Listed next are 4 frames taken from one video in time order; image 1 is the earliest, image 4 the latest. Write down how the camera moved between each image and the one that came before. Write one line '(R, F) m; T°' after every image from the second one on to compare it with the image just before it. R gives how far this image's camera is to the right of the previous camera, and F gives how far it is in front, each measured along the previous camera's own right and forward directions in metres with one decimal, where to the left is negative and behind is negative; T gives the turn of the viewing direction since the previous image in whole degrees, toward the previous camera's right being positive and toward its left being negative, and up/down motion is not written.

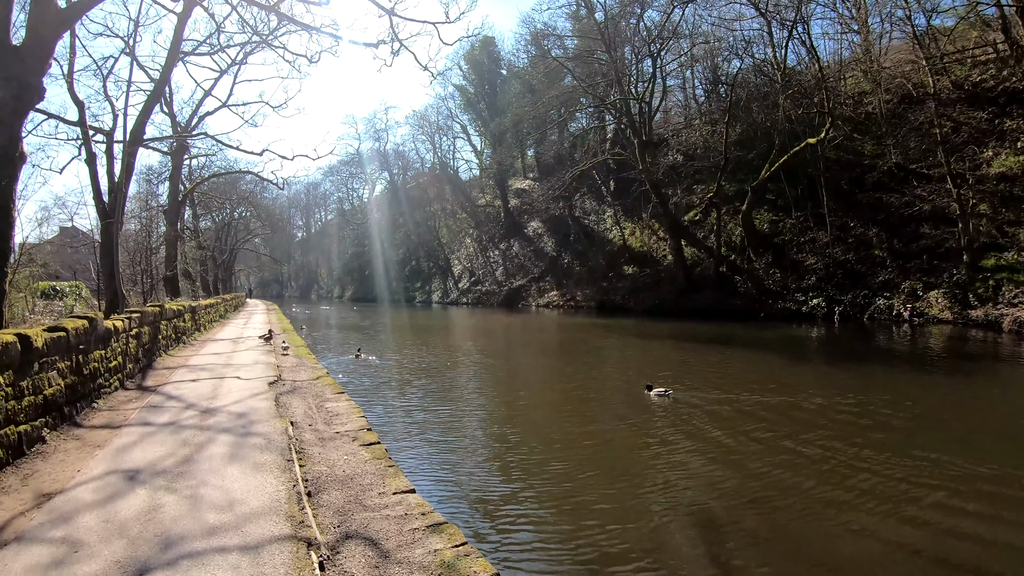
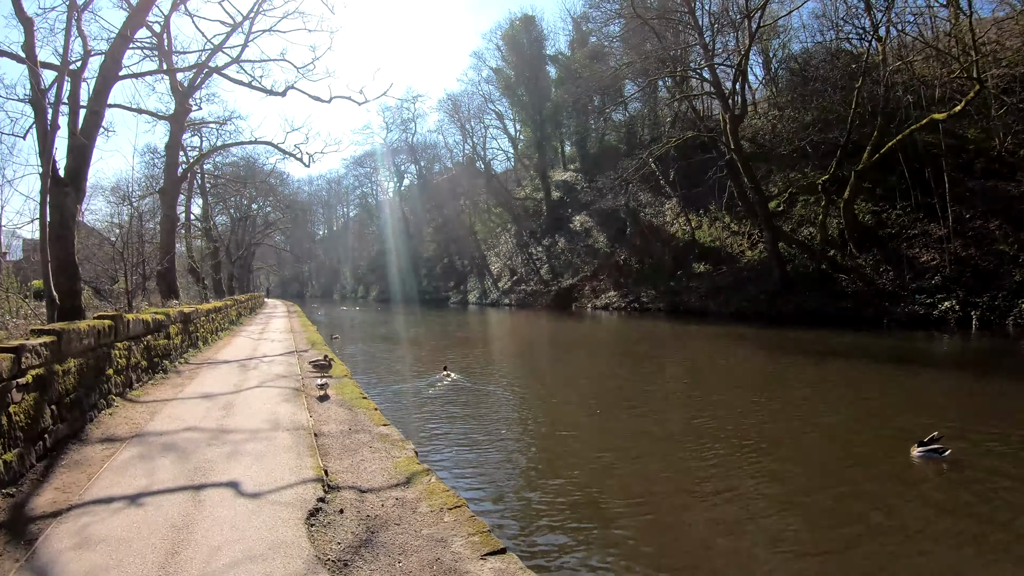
(-1.4, +3.1) m; -1°
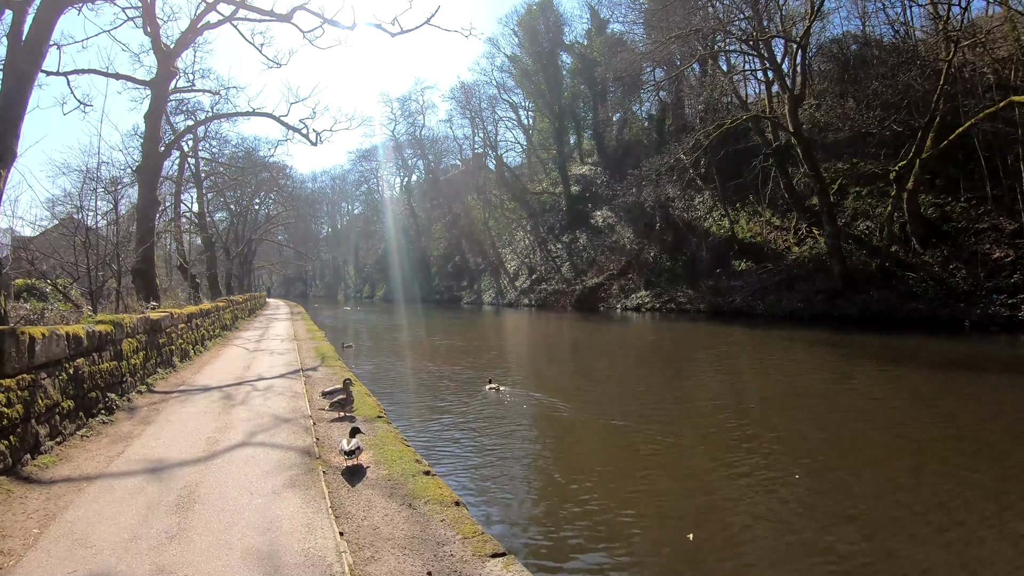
(-0.7, +1.8) m; 0°
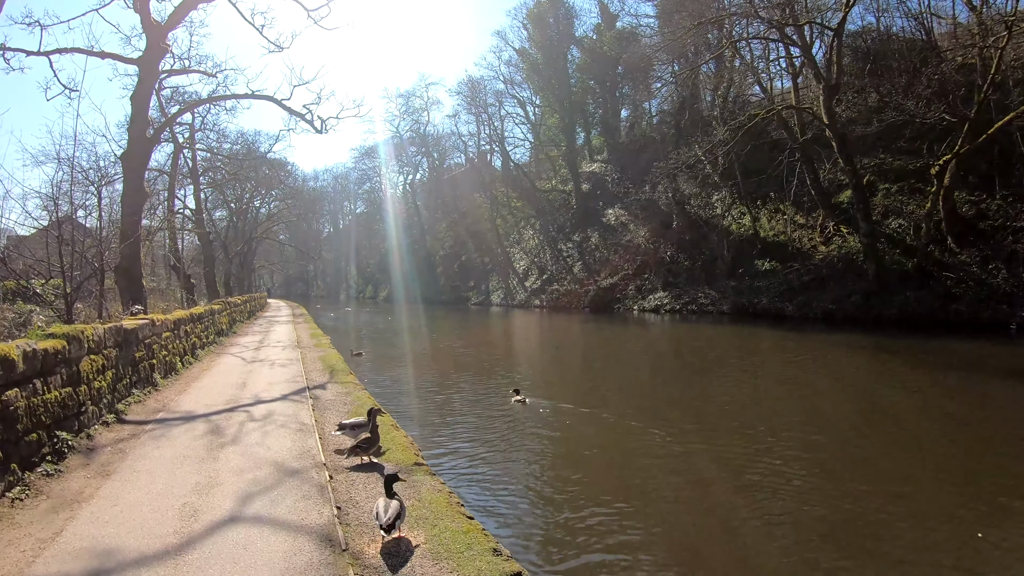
(-0.4, +0.9) m; 0°
